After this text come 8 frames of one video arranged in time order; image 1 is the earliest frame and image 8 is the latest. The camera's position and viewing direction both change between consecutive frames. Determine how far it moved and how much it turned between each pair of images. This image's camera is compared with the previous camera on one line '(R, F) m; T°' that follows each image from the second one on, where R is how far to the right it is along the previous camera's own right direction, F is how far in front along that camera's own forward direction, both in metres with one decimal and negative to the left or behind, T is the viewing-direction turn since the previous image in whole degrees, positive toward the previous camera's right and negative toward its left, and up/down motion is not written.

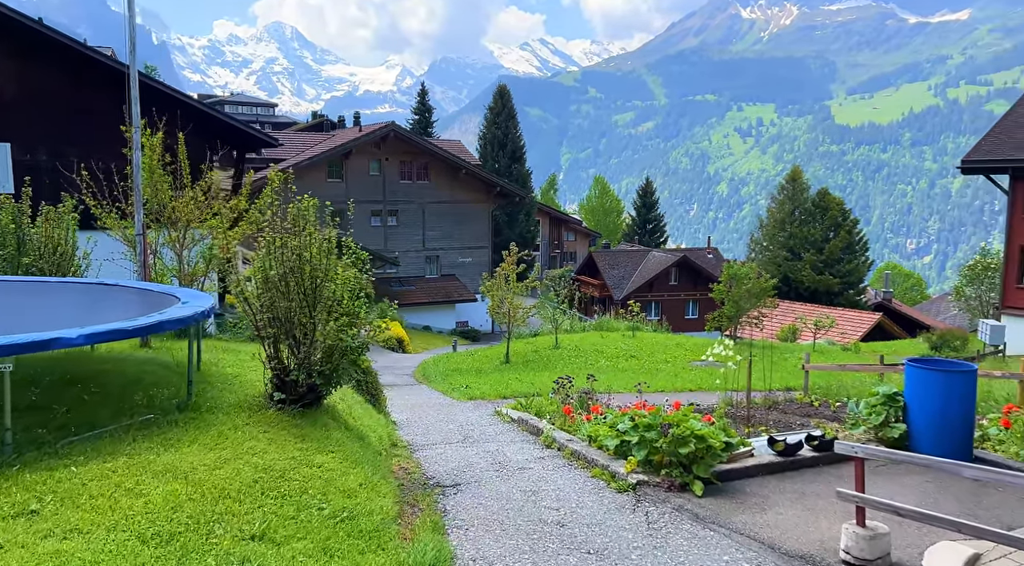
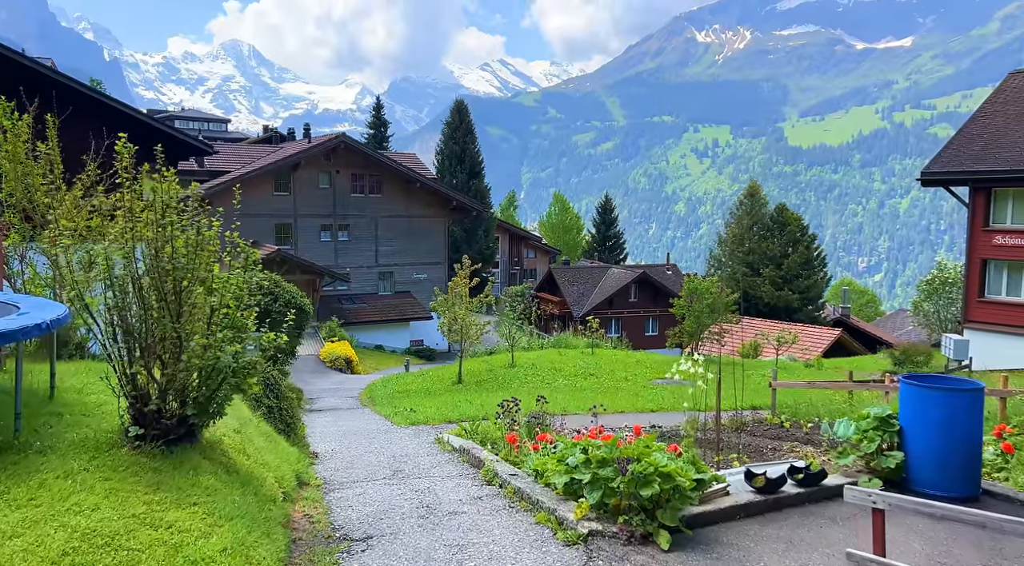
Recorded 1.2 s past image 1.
(+0.2, +1.3) m; +2°
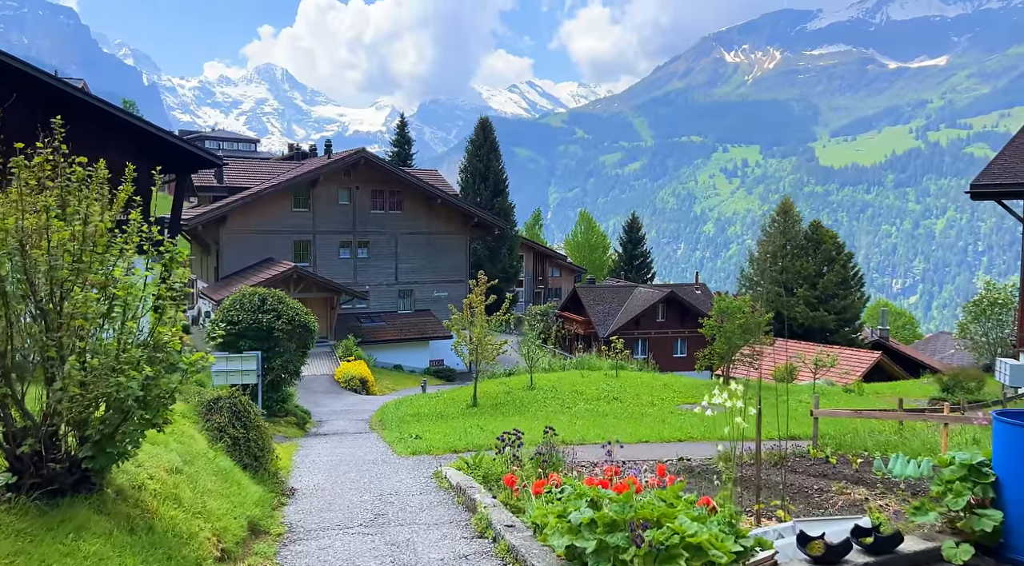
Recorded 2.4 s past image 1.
(+0.2, +1.3) m; -2°
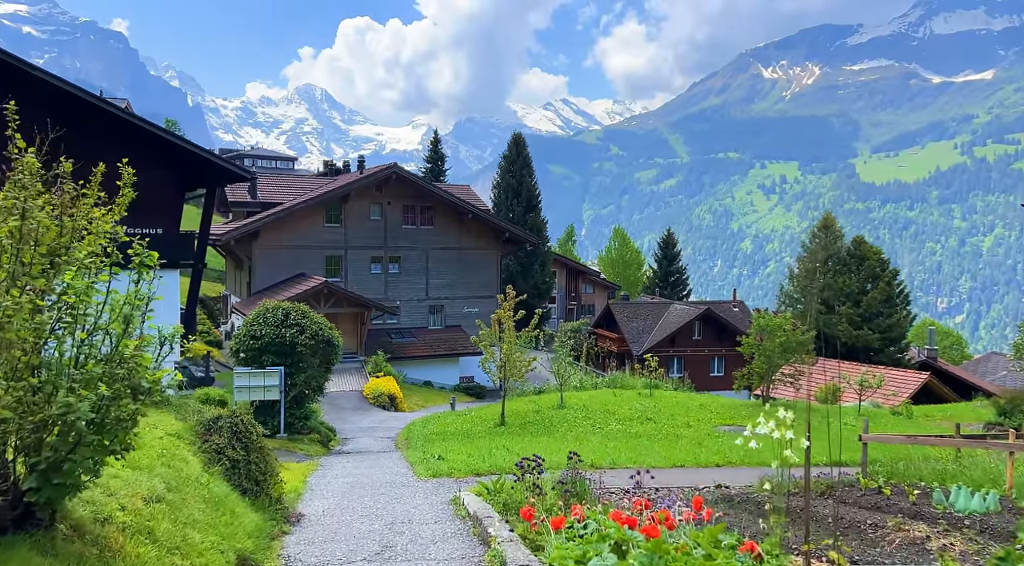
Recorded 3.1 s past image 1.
(+0.1, +0.7) m; -2°
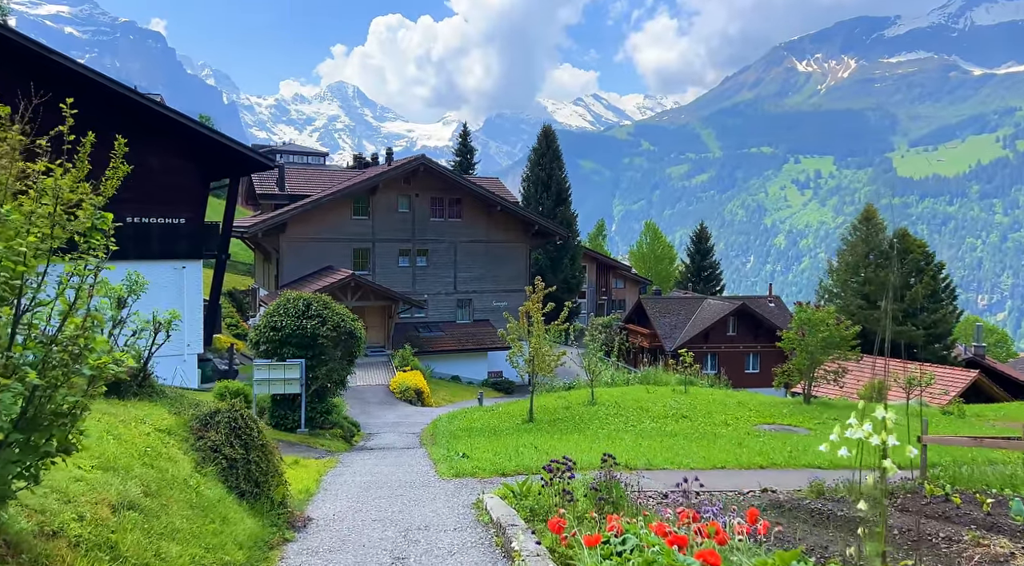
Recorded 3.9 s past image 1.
(0.0, +0.8) m; -2°
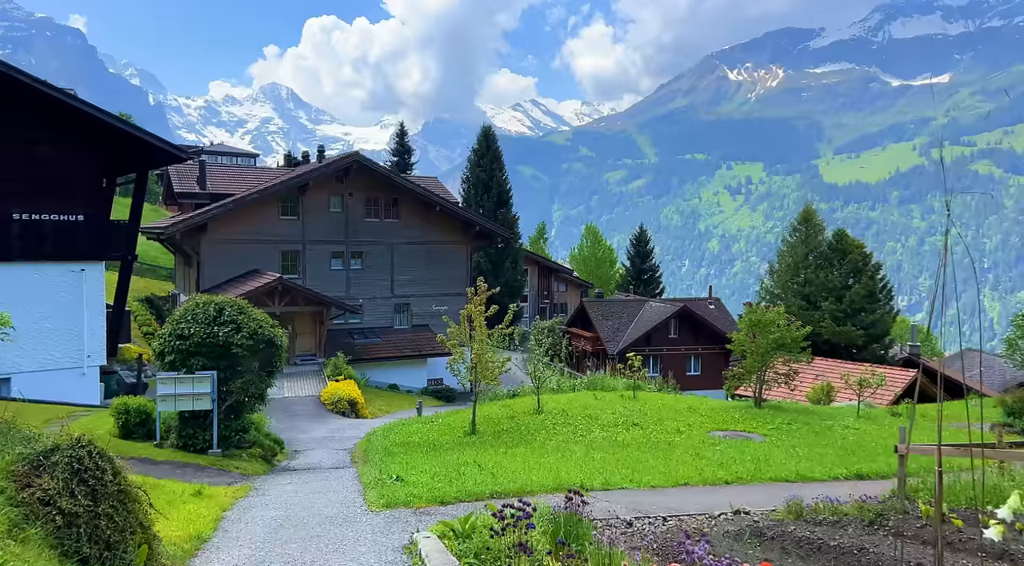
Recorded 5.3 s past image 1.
(0.0, +1.5) m; +4°
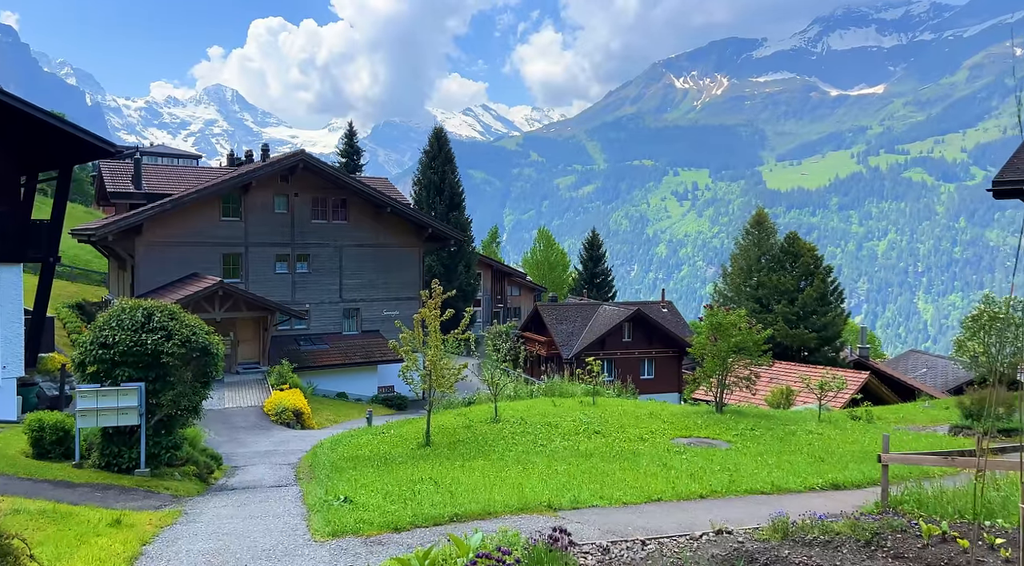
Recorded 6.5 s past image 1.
(-0.1, +1.0) m; +3°
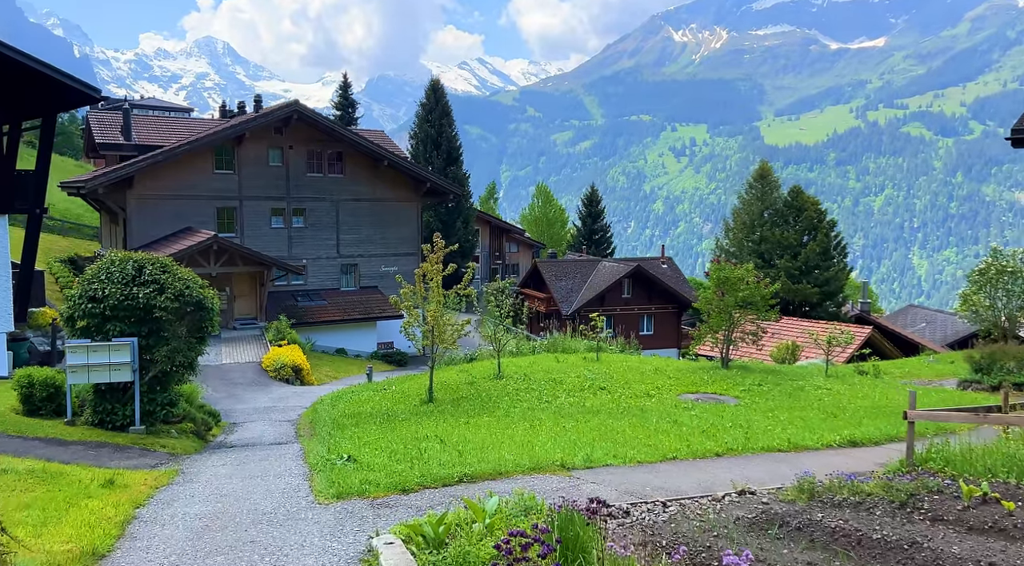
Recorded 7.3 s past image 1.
(-0.2, +0.6) m; 0°
